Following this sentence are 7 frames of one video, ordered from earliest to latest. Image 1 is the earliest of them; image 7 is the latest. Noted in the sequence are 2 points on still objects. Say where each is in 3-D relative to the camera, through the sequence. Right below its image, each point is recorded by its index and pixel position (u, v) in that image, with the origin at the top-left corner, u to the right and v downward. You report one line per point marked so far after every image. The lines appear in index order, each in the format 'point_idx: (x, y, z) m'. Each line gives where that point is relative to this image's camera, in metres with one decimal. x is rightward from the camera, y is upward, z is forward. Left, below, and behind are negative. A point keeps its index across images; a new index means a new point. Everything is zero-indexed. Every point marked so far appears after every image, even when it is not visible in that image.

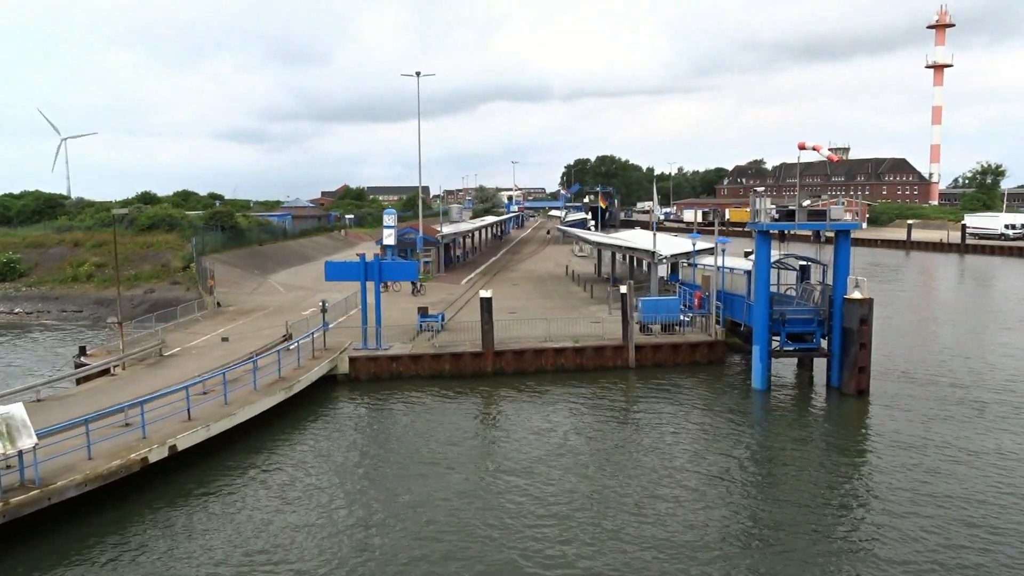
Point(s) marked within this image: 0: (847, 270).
0: (+9.1, +0.5, +19.1) m
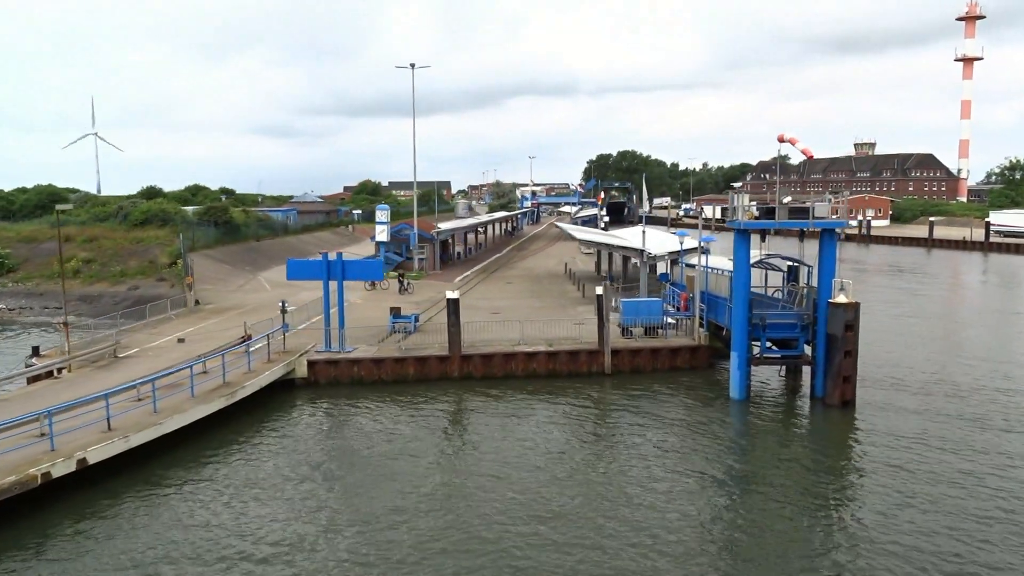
0: (+8.1, +0.4, +17.8) m
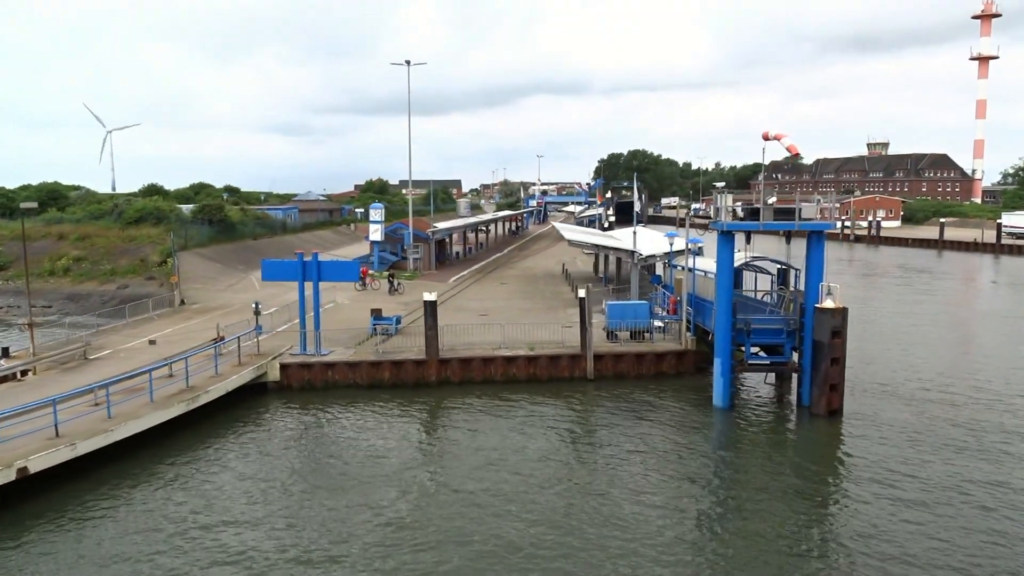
0: (+7.5, +0.3, +17.1) m
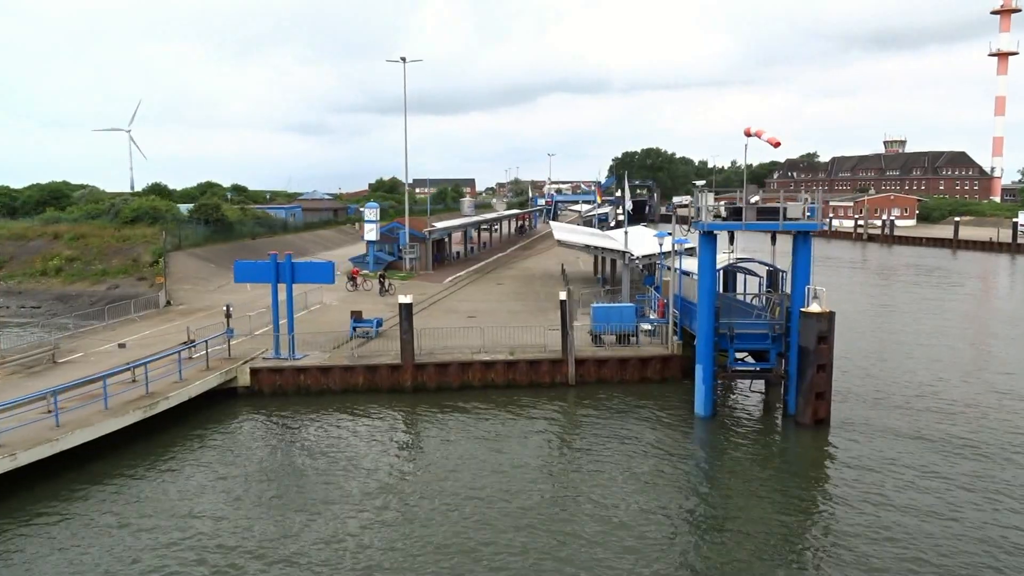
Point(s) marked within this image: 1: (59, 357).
0: (+6.8, +0.2, +16.3) m
1: (-12.4, -1.9, +19.4) m
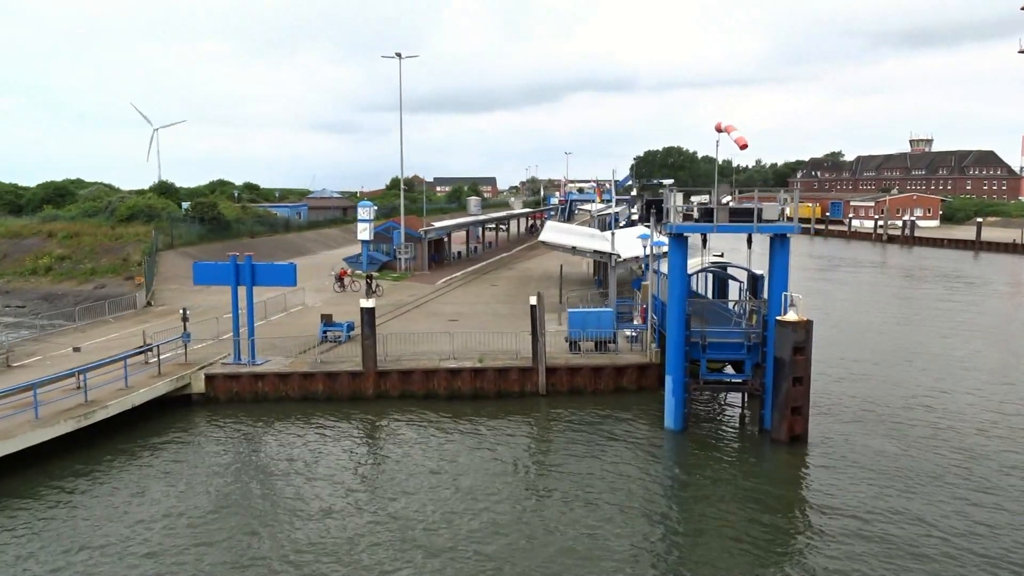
0: (+5.9, 0.0, +15.2) m
1: (-13.3, -1.9, +18.9) m
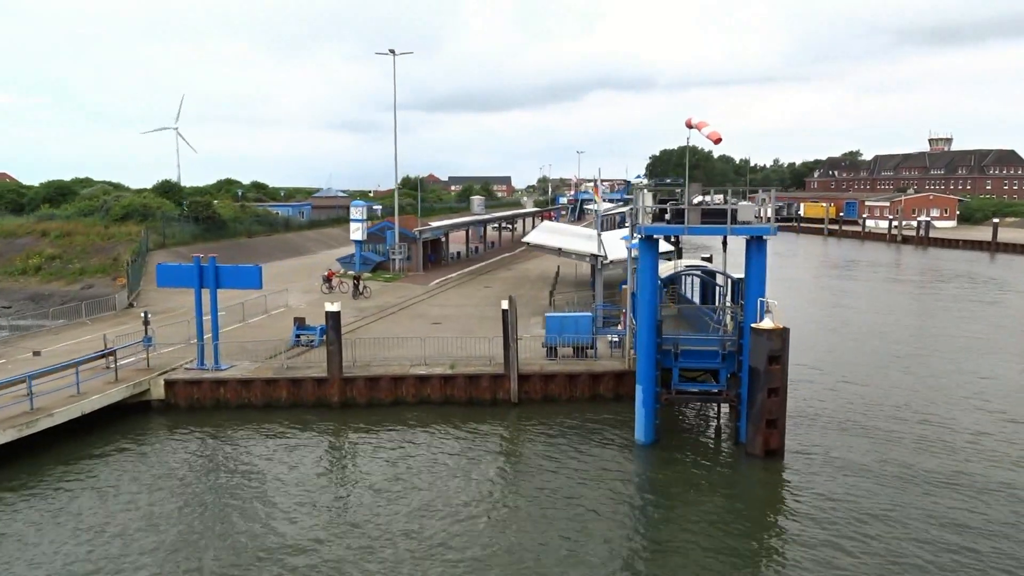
0: (+5.1, -0.1, +14.4) m
1: (-14.0, -2.0, +18.4) m
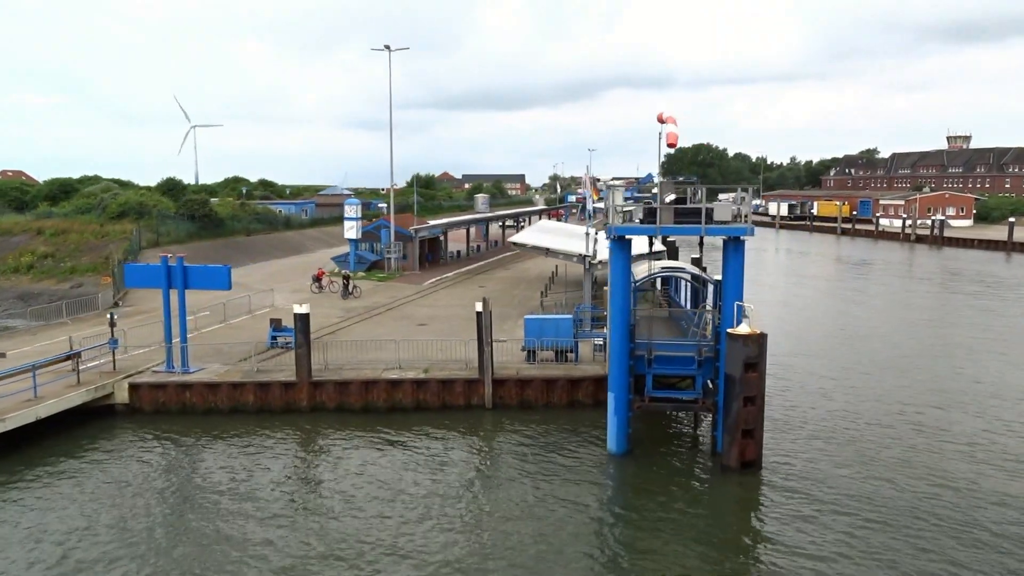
0: (+4.4, -0.1, +13.7) m
1: (-14.6, -2.0, +18.1) m
